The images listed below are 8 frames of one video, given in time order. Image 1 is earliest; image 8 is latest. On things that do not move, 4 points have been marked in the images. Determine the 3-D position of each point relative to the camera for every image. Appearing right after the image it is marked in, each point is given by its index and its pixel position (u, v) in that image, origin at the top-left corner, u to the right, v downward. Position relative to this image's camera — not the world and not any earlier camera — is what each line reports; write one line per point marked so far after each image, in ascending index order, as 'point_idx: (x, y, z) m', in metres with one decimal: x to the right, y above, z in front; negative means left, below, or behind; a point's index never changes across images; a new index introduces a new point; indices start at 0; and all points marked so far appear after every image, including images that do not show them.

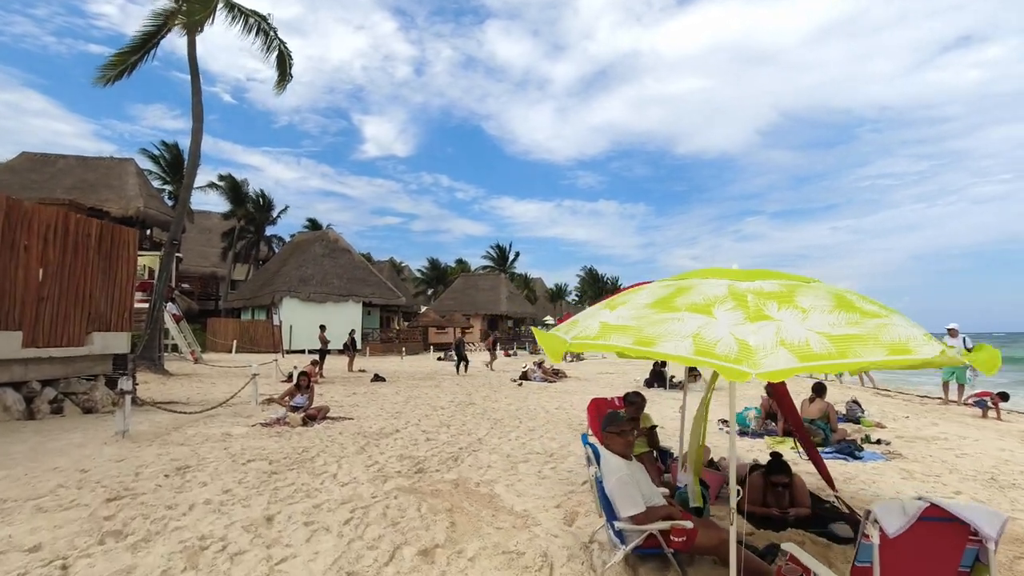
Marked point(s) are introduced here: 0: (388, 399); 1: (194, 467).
0: (-2.8, -2.5, +12.3) m
1: (-3.3, -1.9, +5.7) m
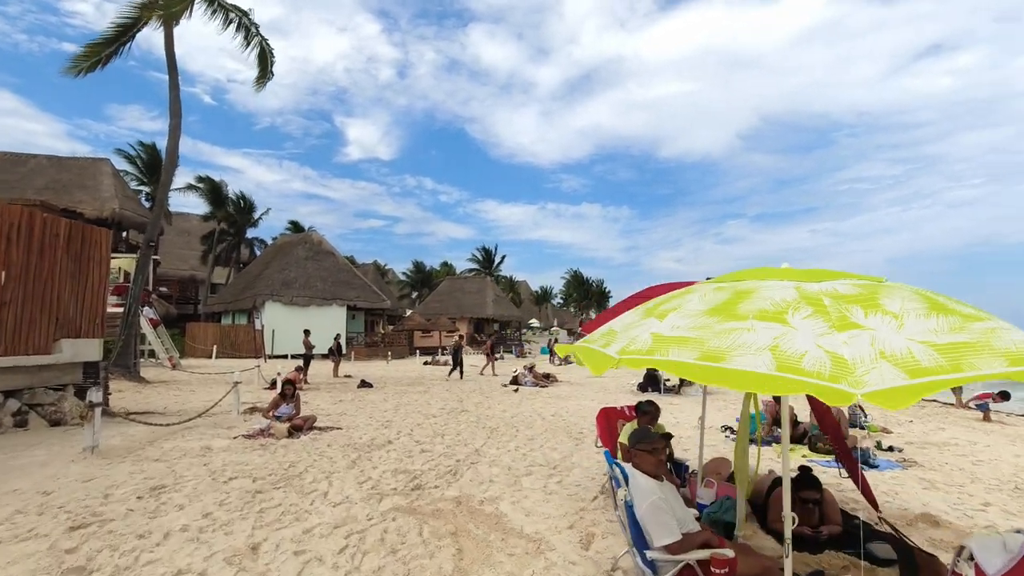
0: (-2.9, -2.6, +11.8) m
1: (-3.3, -1.9, +5.2) m
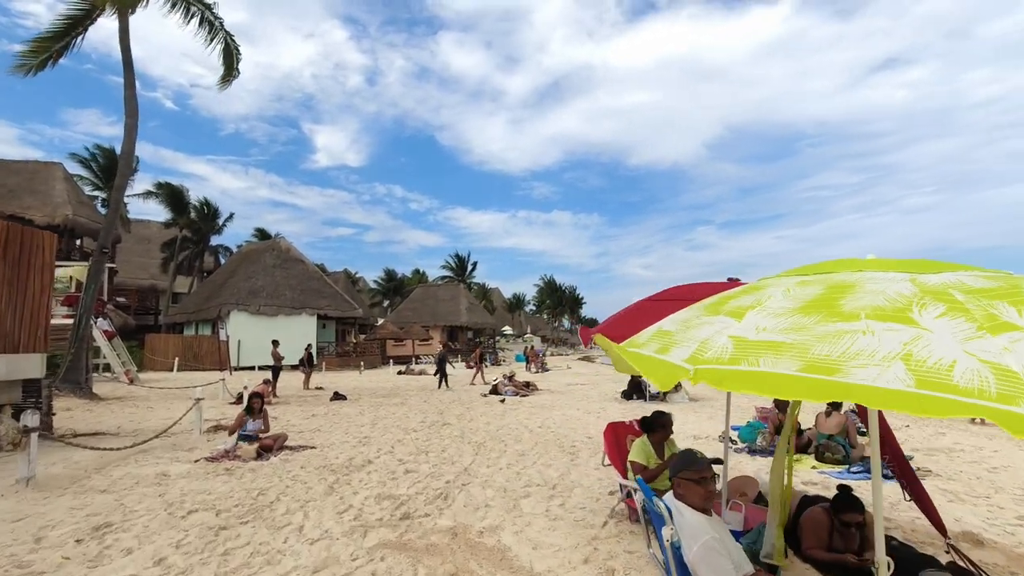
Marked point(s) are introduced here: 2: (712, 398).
0: (-3.3, -2.7, +11.1) m
1: (-3.3, -2.0, +4.5) m
2: (+5.5, -3.0, +14.9) m
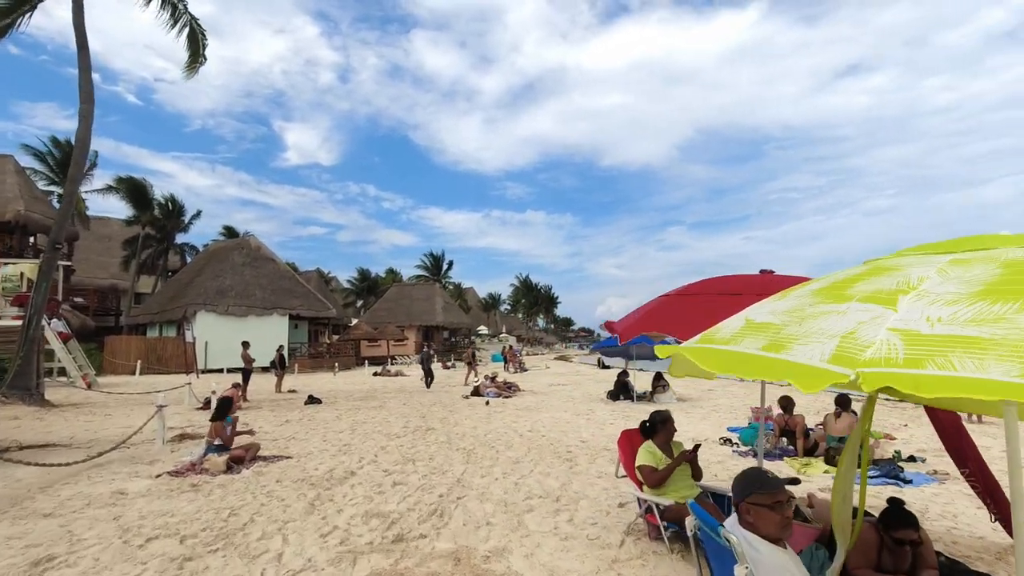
0: (-3.5, -2.7, +10.4) m
1: (-3.2, -1.9, +3.9) m
2: (+5.0, -3.0, +14.7) m
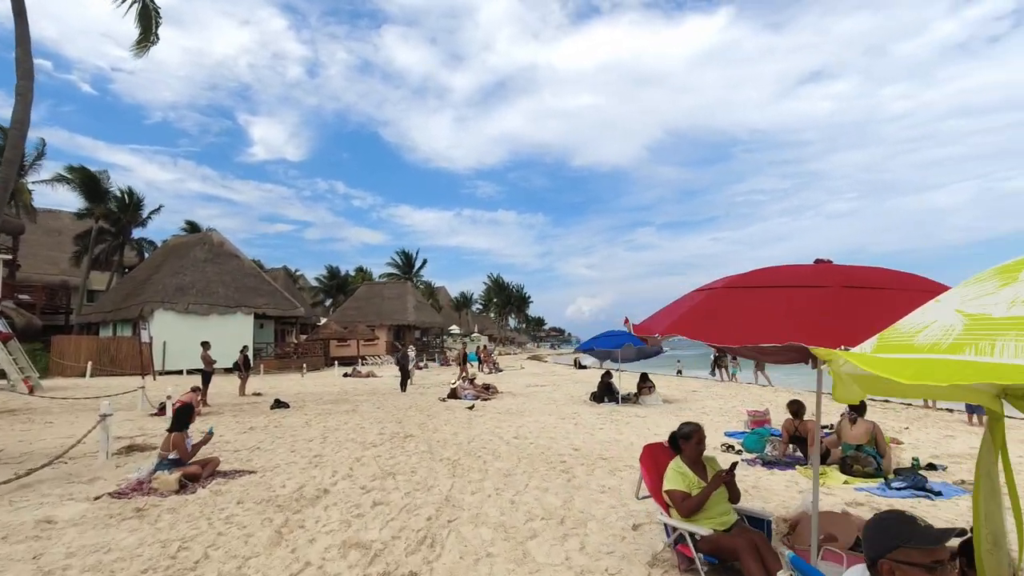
0: (-3.8, -2.6, +9.6) m
1: (-3.1, -1.9, +3.0) m
2: (+4.5, -2.9, +14.3) m
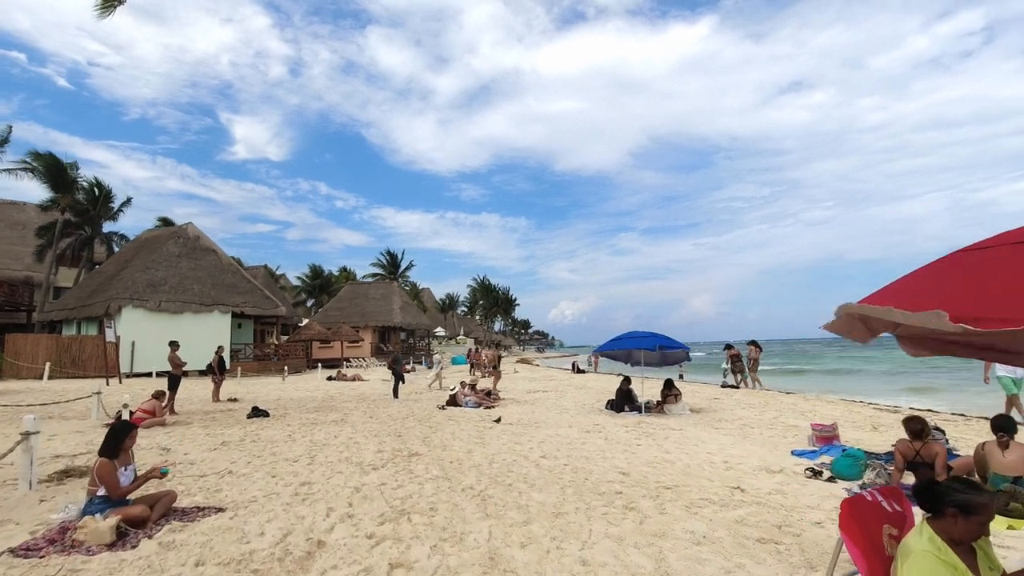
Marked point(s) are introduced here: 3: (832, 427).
0: (-3.4, -2.4, +8.0) m
1: (-2.5, -1.6, +1.4) m
2: (+4.8, -2.9, +12.9) m
3: (+4.9, -2.1, +8.3) m
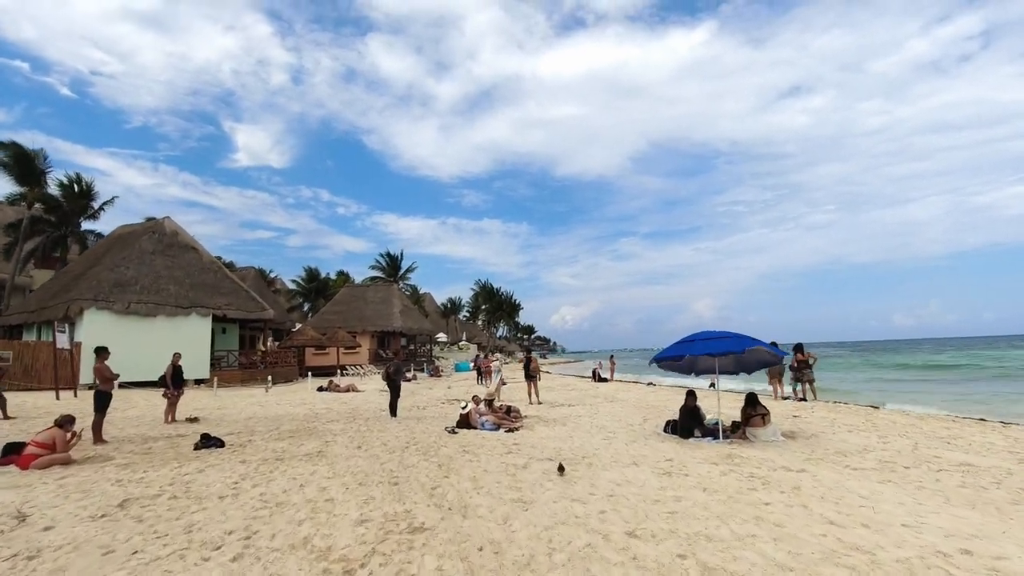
0: (-2.8, -2.1, +4.8) m
1: (-1.9, -1.3, -1.7) m
2: (+5.4, -2.6, +9.8) m
3: (+5.5, -1.8, +5.2) m
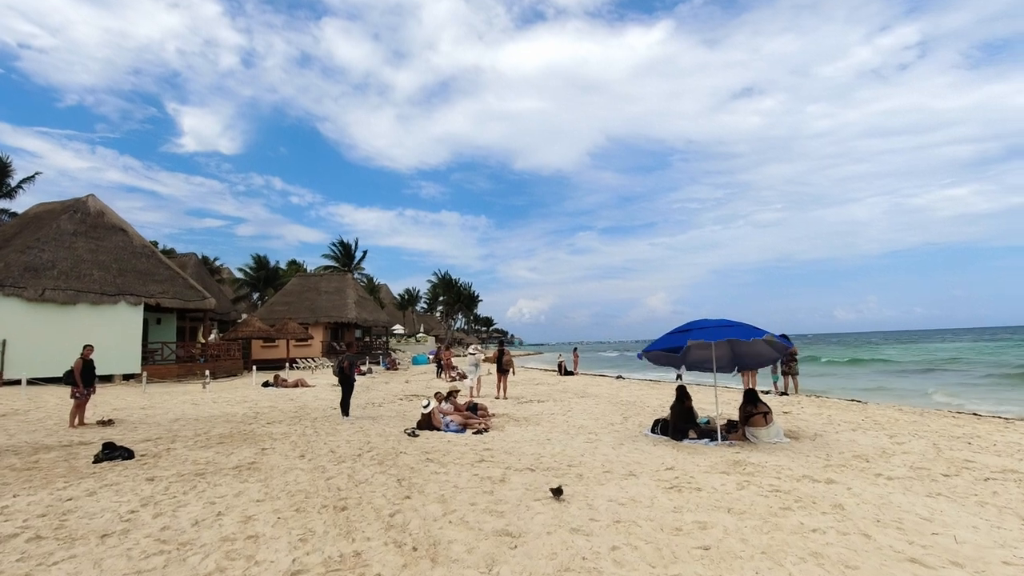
0: (-2.8, -1.9, +3.3) m
1: (-1.5, -1.1, -3.1) m
2: (+4.9, -2.3, +8.8) m
3: (+5.4, -1.6, +4.3) m
